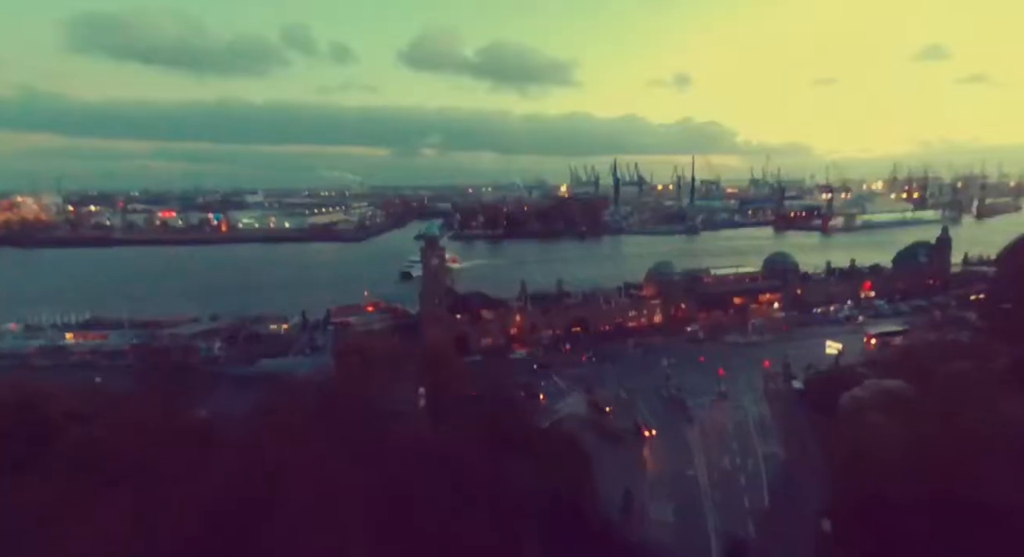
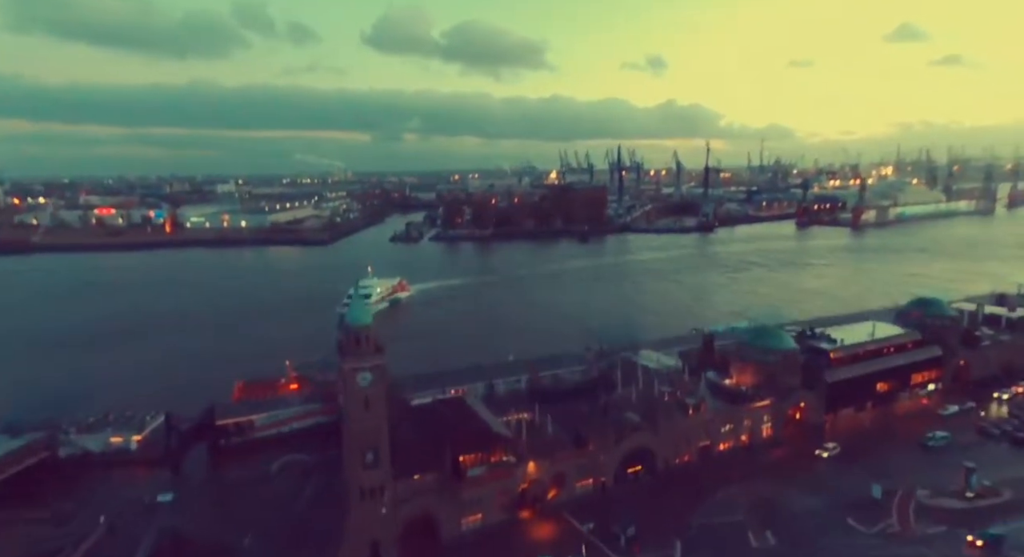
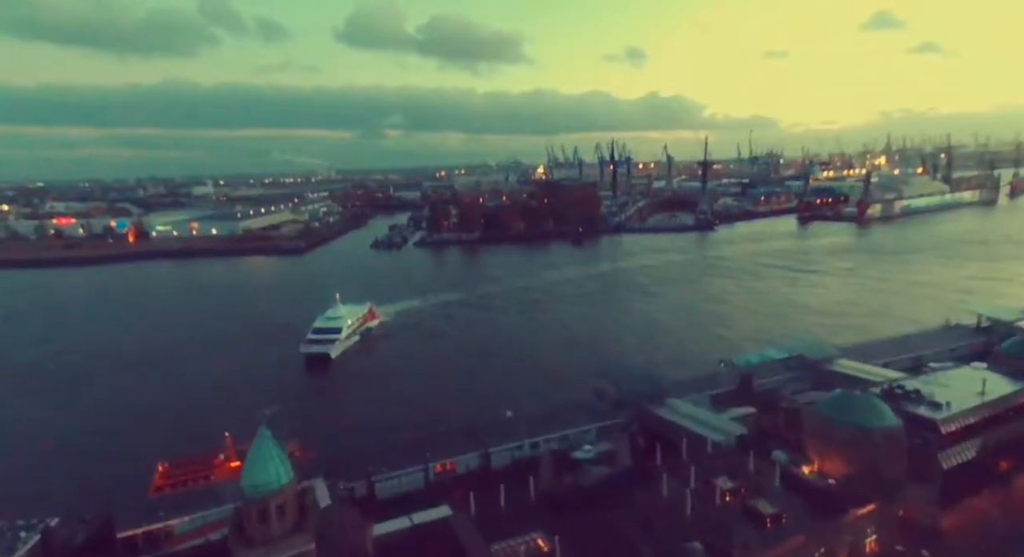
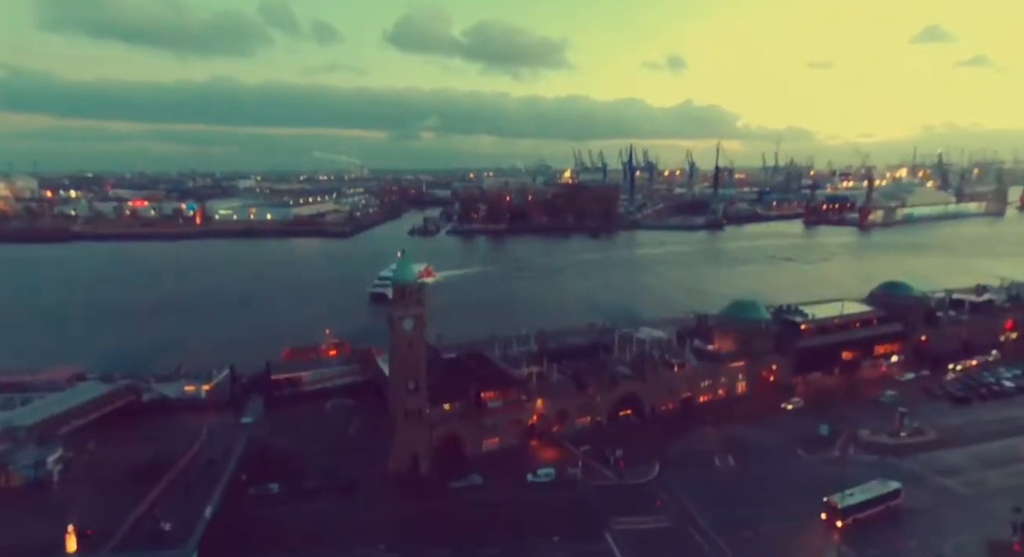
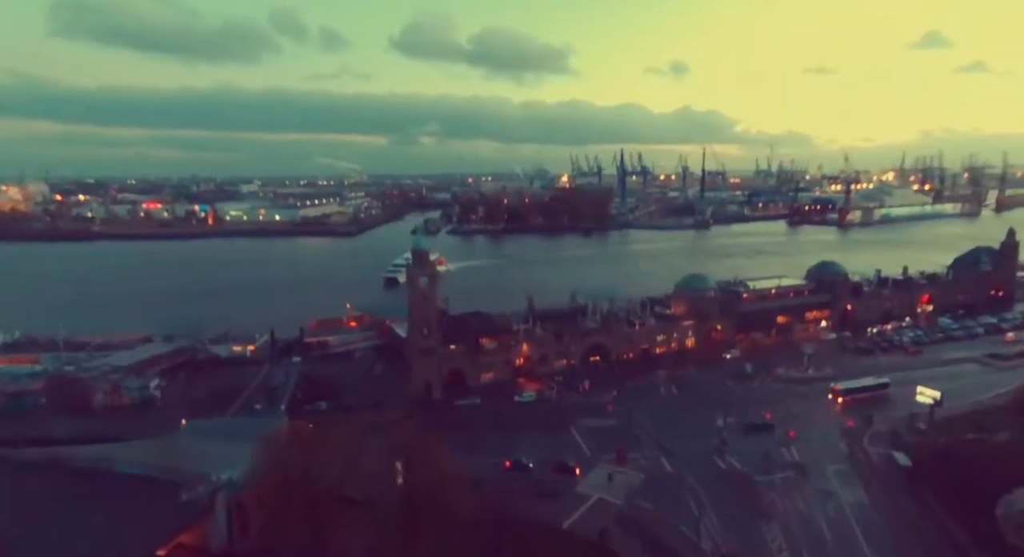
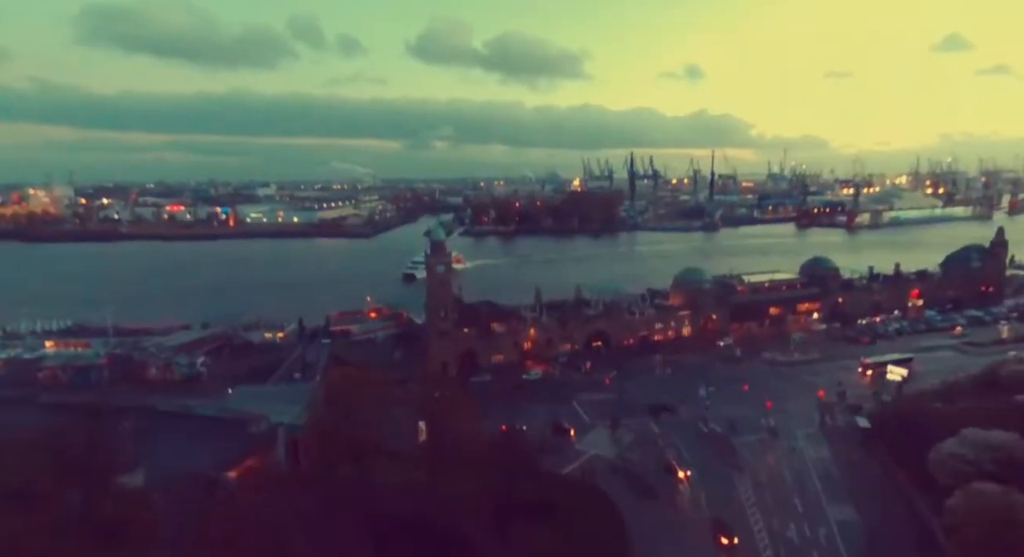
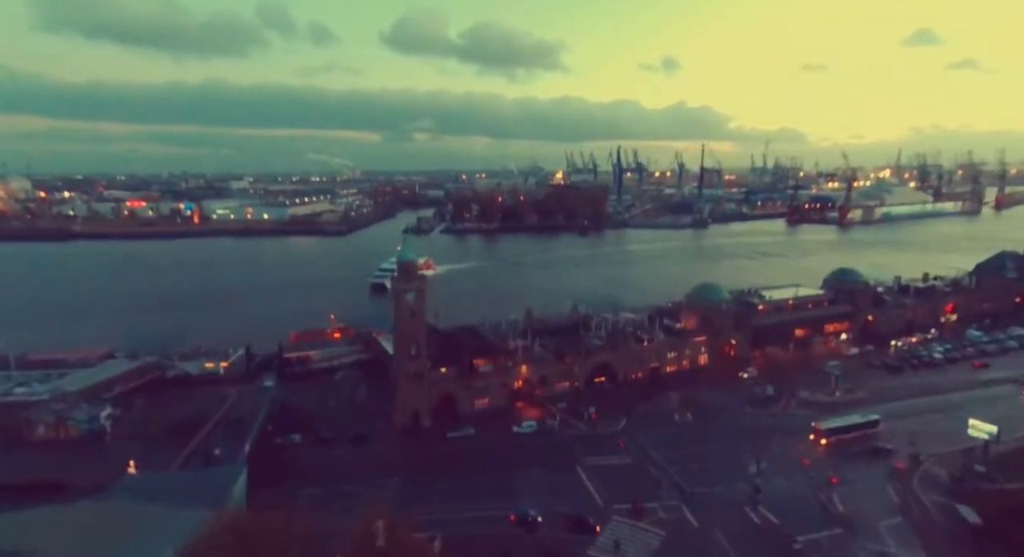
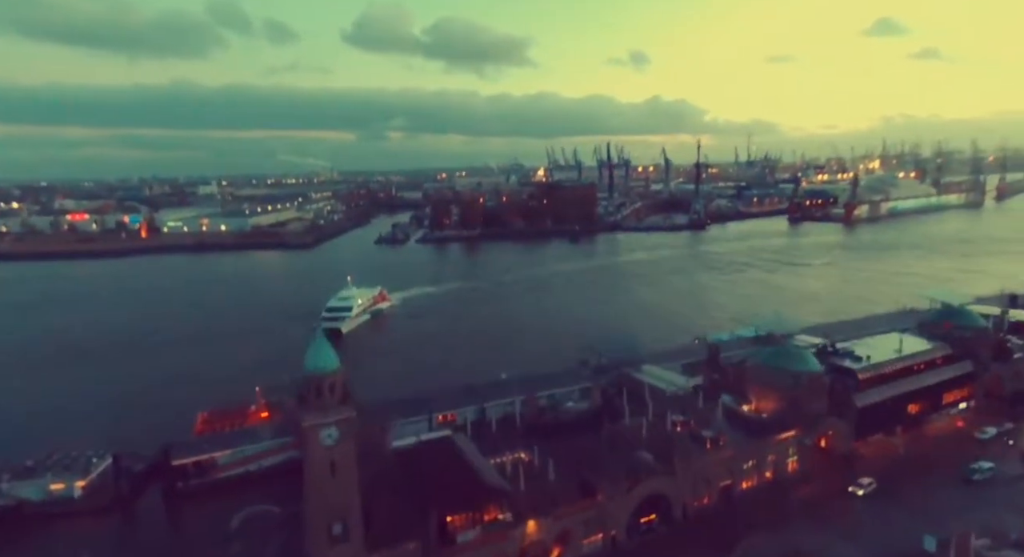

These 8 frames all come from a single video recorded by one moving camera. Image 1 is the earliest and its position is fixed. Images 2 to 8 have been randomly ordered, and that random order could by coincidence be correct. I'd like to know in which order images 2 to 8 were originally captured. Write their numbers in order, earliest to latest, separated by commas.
6, 5, 7, 4, 2, 8, 3
